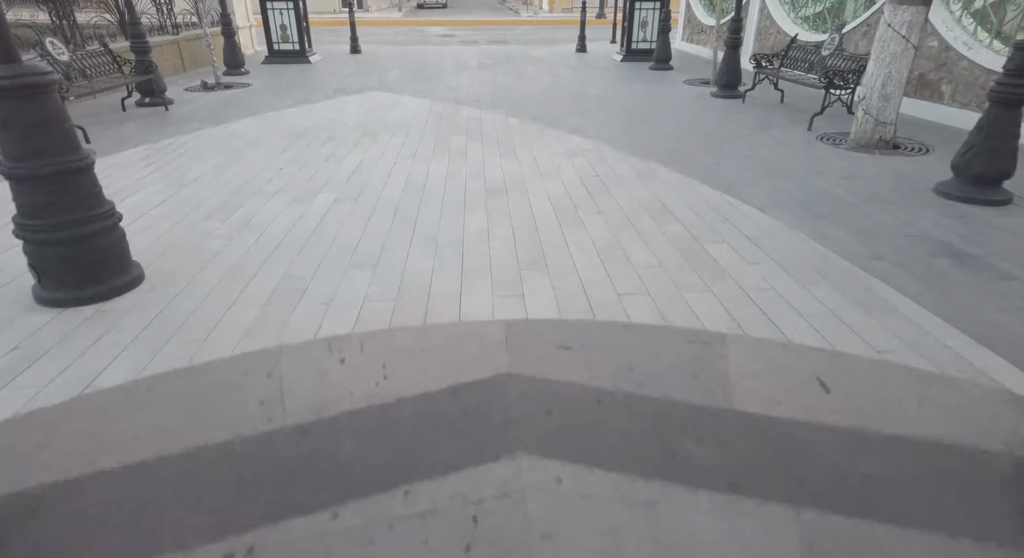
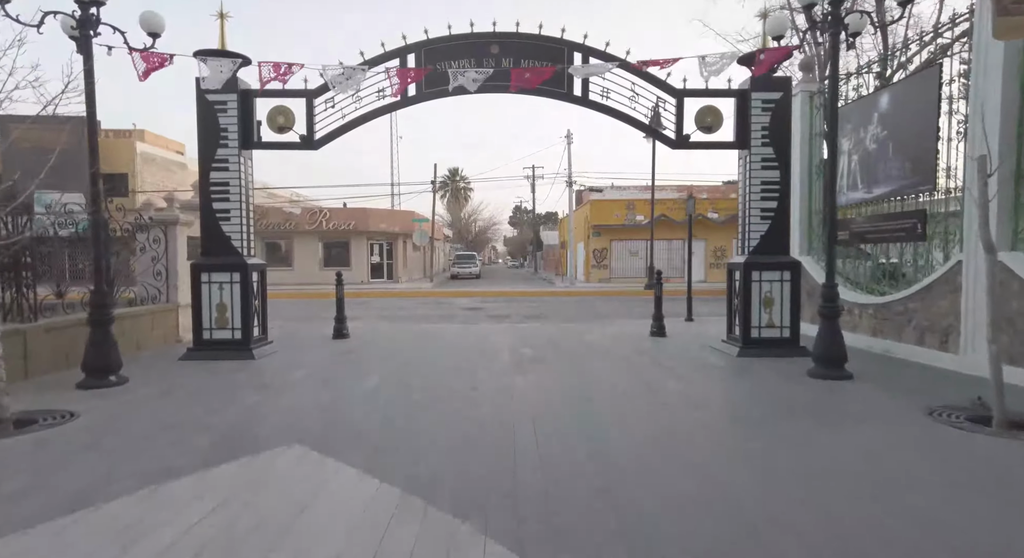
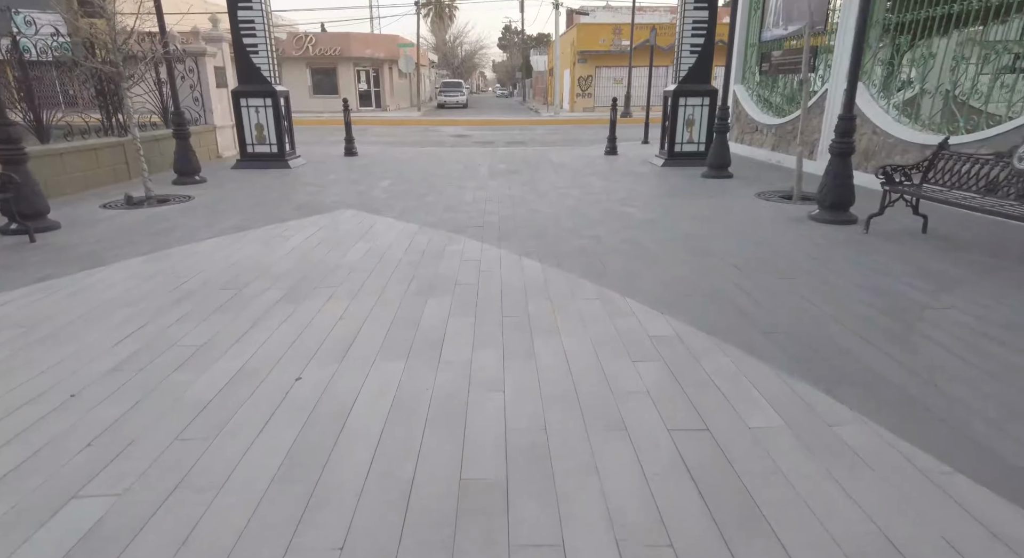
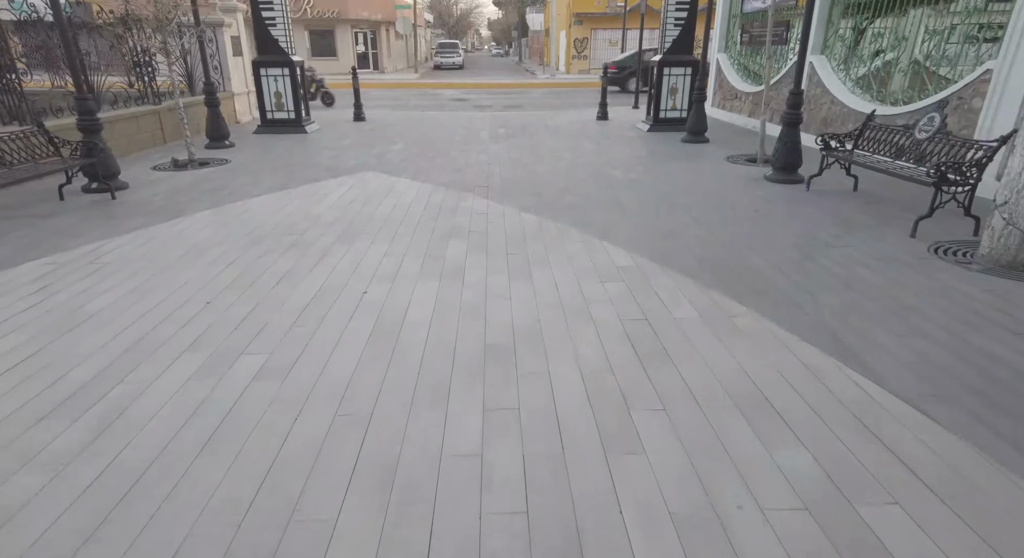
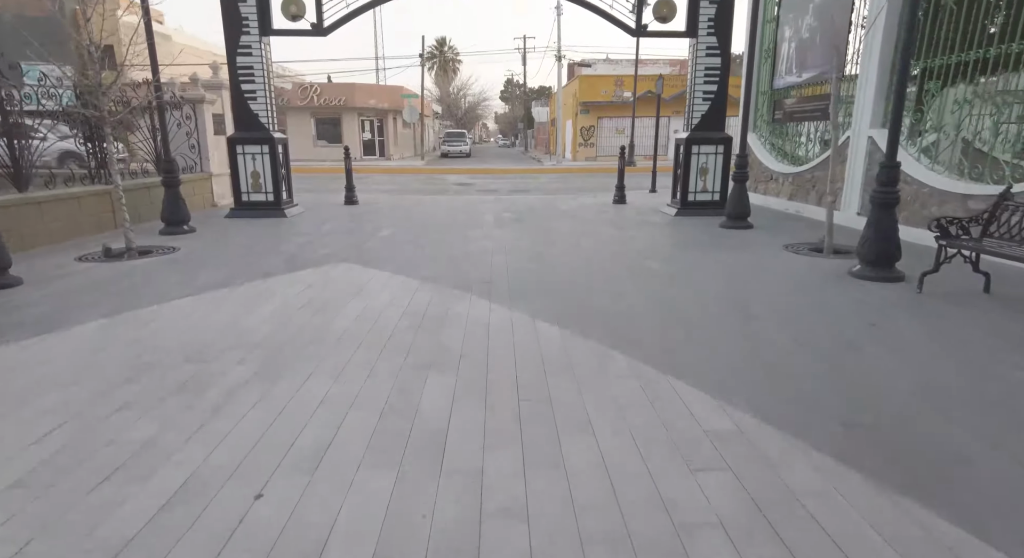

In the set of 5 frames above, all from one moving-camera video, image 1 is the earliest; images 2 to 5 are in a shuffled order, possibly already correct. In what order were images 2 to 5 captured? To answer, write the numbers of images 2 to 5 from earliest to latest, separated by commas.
4, 3, 5, 2
